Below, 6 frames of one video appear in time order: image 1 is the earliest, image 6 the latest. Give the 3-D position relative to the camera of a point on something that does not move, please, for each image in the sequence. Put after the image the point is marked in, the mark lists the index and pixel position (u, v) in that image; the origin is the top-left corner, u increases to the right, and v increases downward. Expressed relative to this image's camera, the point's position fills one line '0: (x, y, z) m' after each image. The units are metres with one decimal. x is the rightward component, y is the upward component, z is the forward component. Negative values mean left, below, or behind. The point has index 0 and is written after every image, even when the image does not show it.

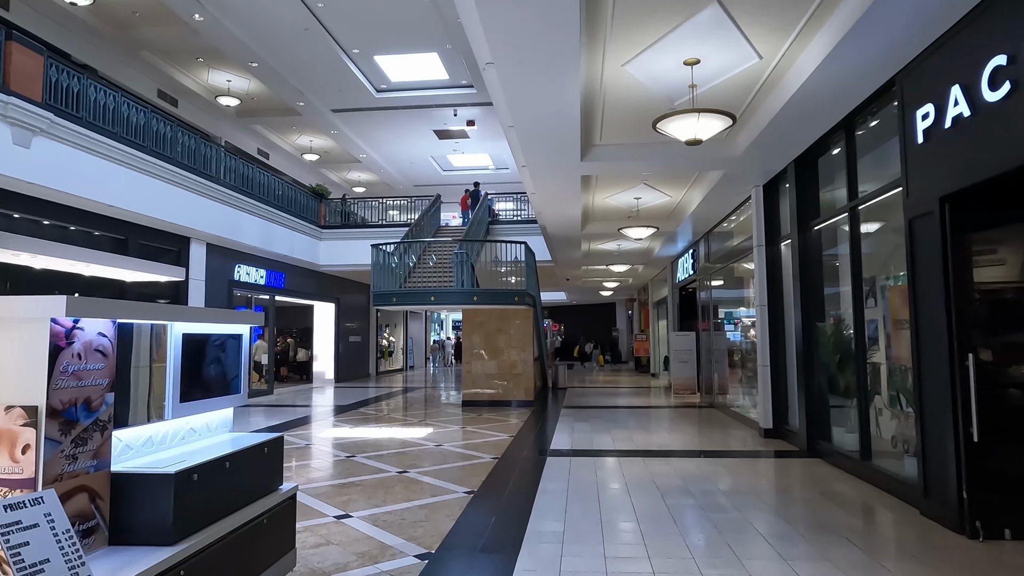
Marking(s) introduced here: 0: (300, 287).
0: (-5.2, 0.0, +16.5) m
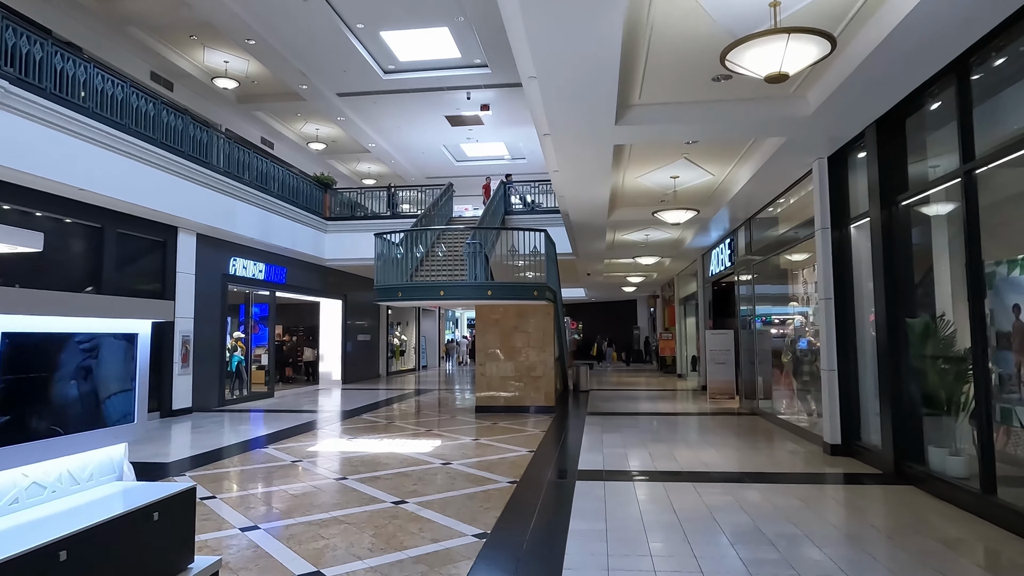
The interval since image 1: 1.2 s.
0: (-4.8, +0.1, +15.4) m
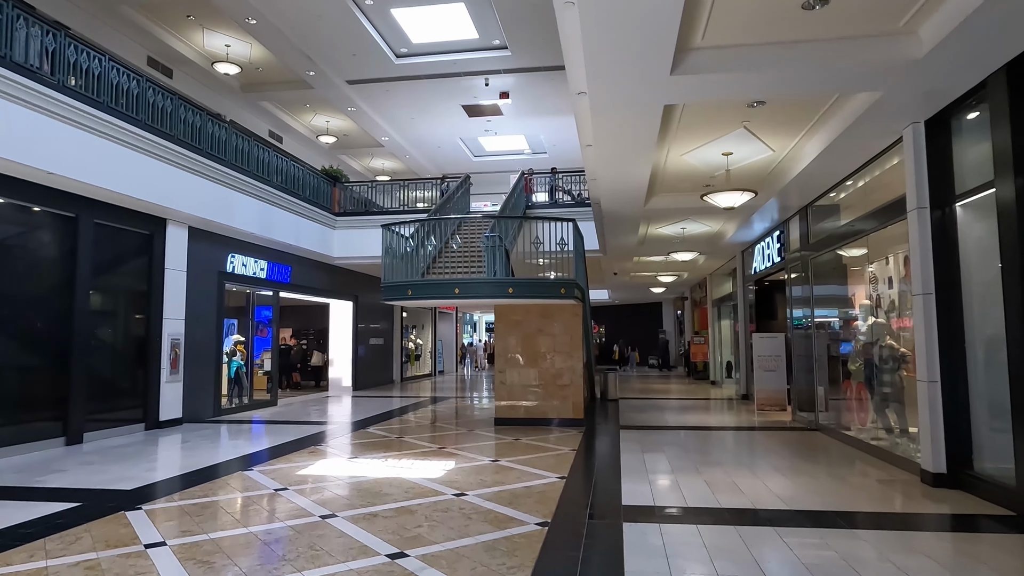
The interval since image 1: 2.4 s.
0: (-4.4, +0.1, +14.4) m
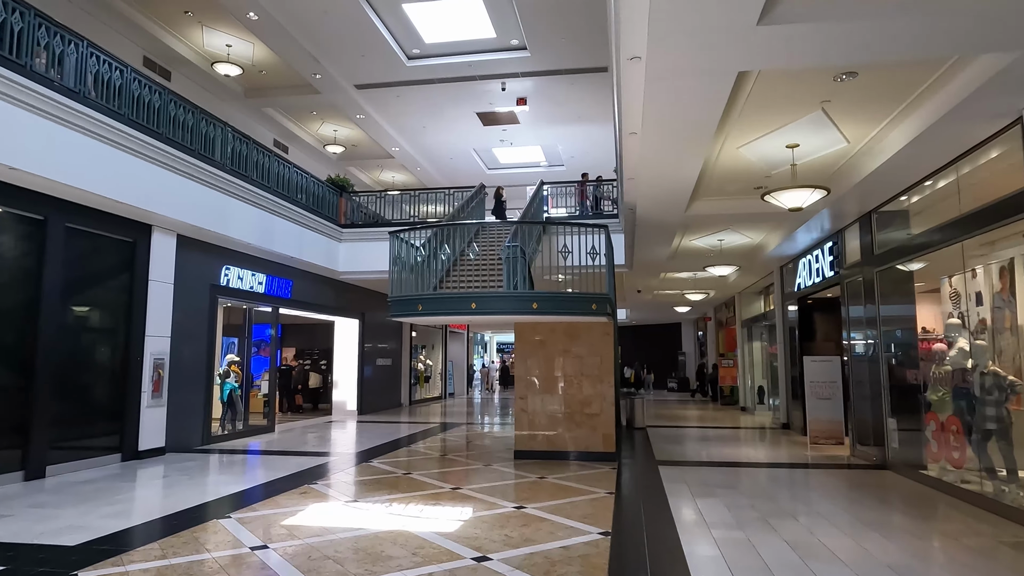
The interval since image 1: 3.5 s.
0: (-4.0, -0.2, +13.5) m
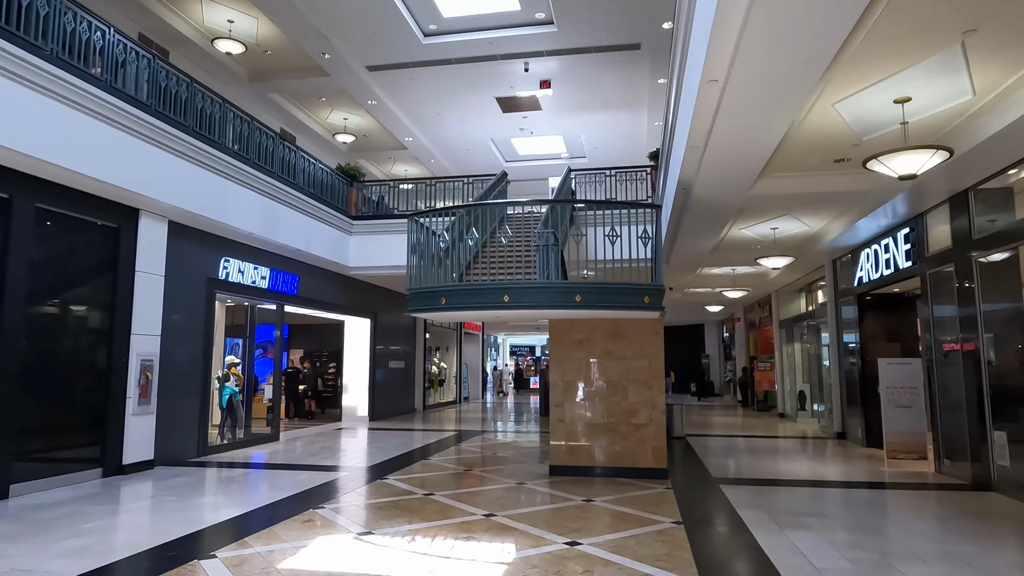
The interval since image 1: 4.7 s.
0: (-3.6, -0.1, +12.5) m
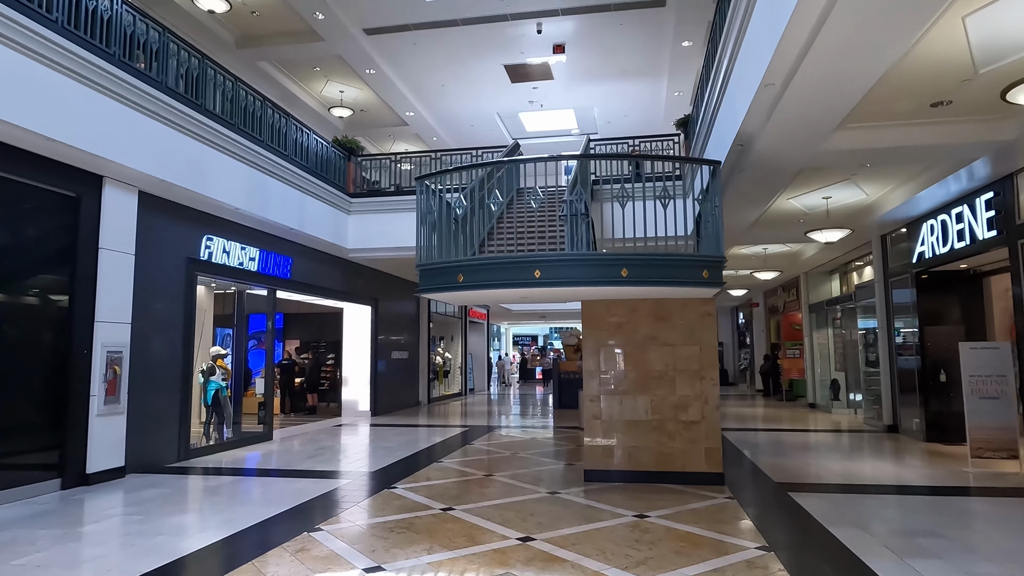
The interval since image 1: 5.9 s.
0: (-3.3, +0.1, +11.4) m
